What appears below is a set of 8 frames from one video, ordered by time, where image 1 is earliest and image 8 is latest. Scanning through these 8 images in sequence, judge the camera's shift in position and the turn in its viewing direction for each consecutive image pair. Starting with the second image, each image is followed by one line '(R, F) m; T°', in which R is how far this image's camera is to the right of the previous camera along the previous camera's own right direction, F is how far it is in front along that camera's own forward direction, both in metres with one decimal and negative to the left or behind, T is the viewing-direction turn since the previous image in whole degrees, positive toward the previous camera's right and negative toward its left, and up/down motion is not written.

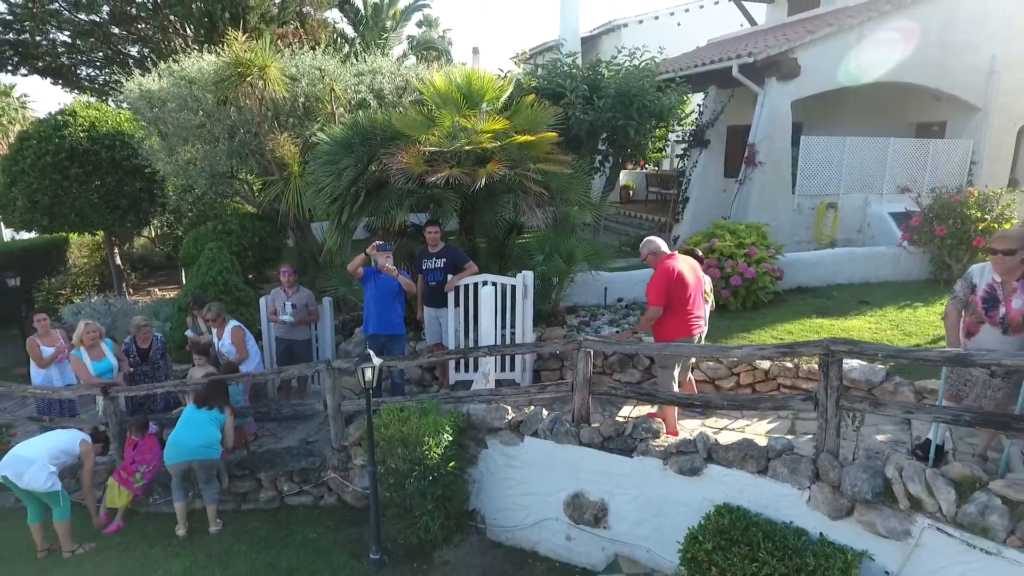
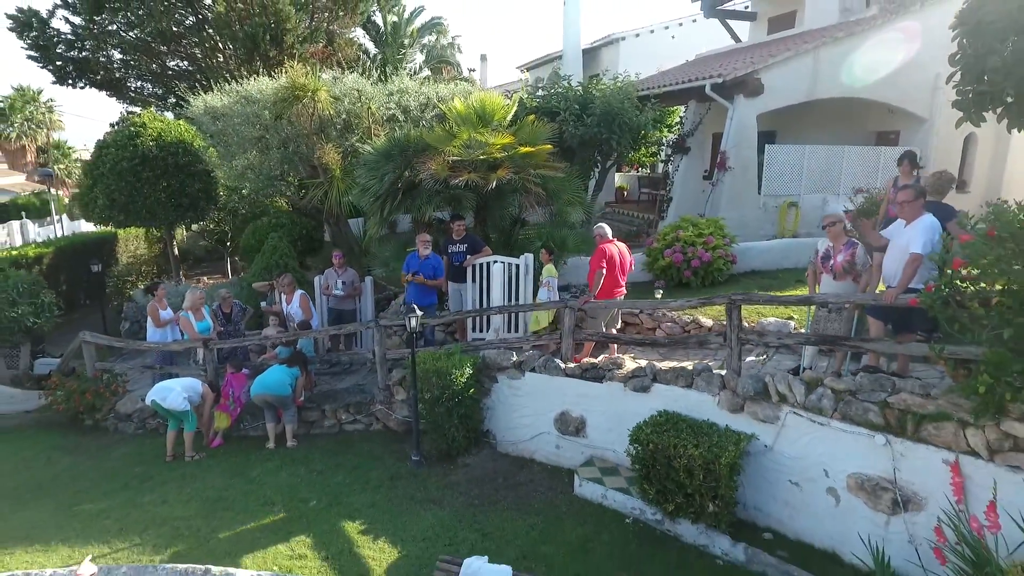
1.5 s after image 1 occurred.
(0.0, -1.7) m; -1°
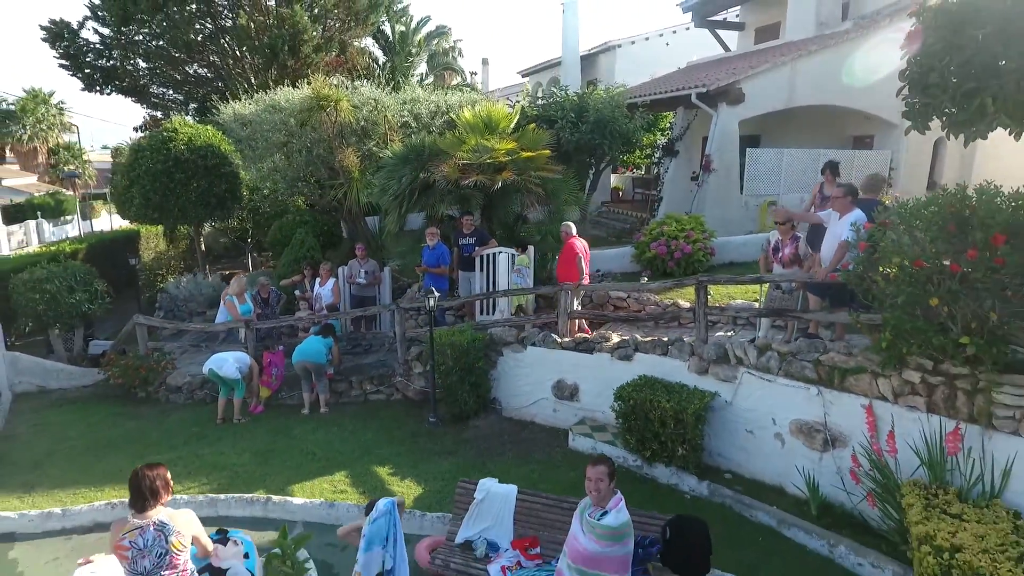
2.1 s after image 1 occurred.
(0.0, -1.0) m; 0°
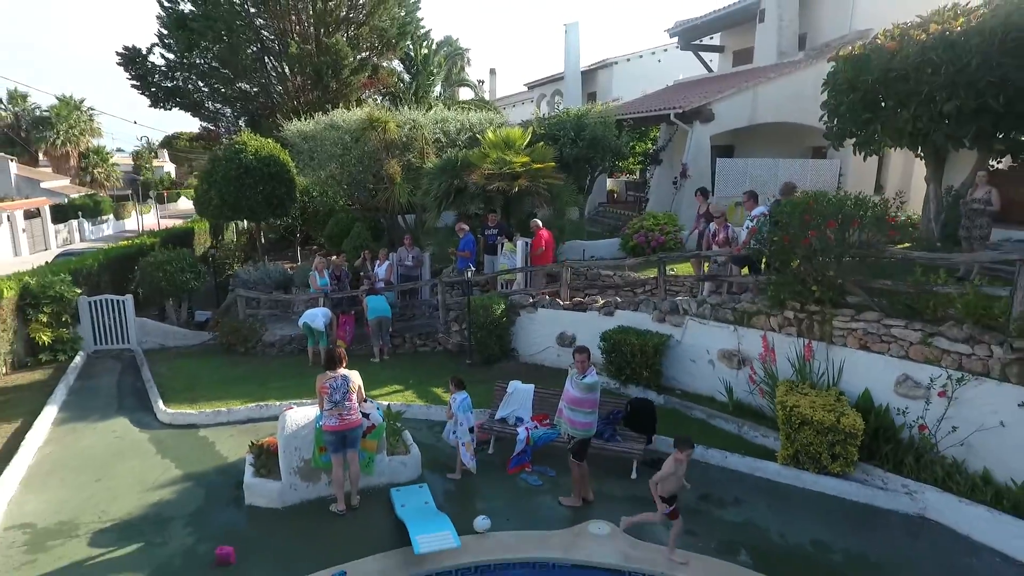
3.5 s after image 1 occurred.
(-0.2, -2.7) m; 0°
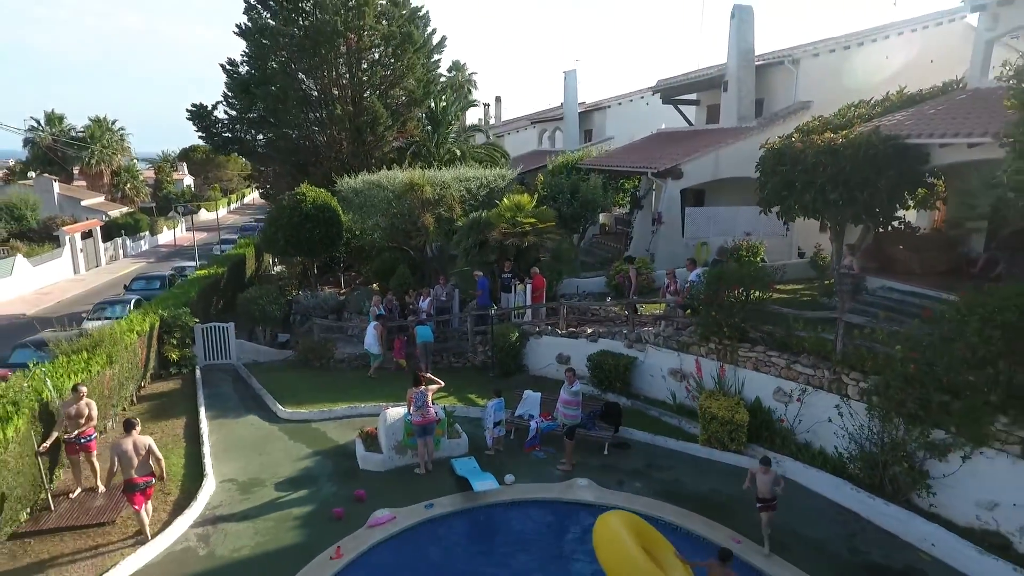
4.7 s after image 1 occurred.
(-0.2, -3.7) m; 0°
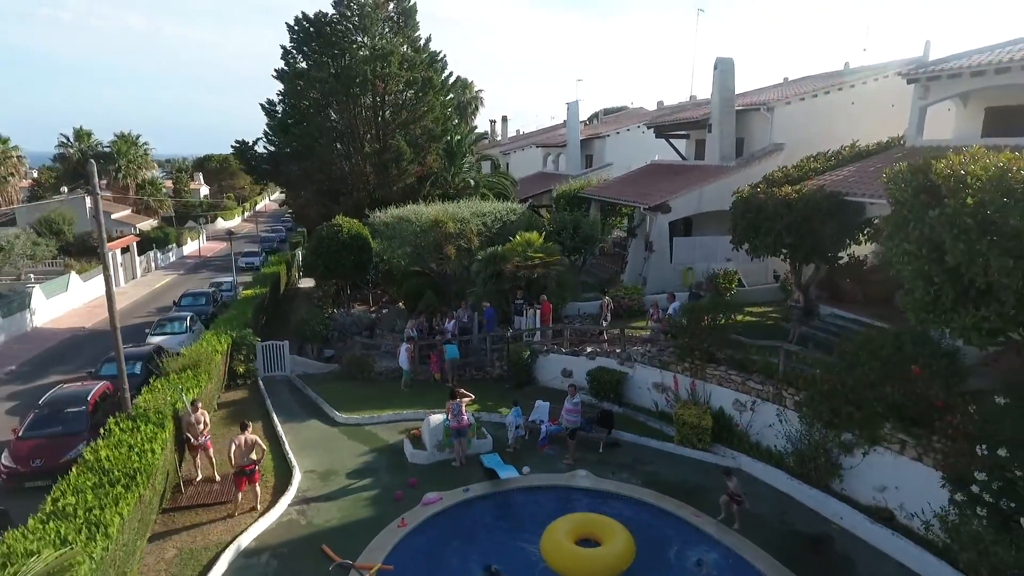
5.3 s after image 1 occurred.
(-0.3, -2.8) m; 0°
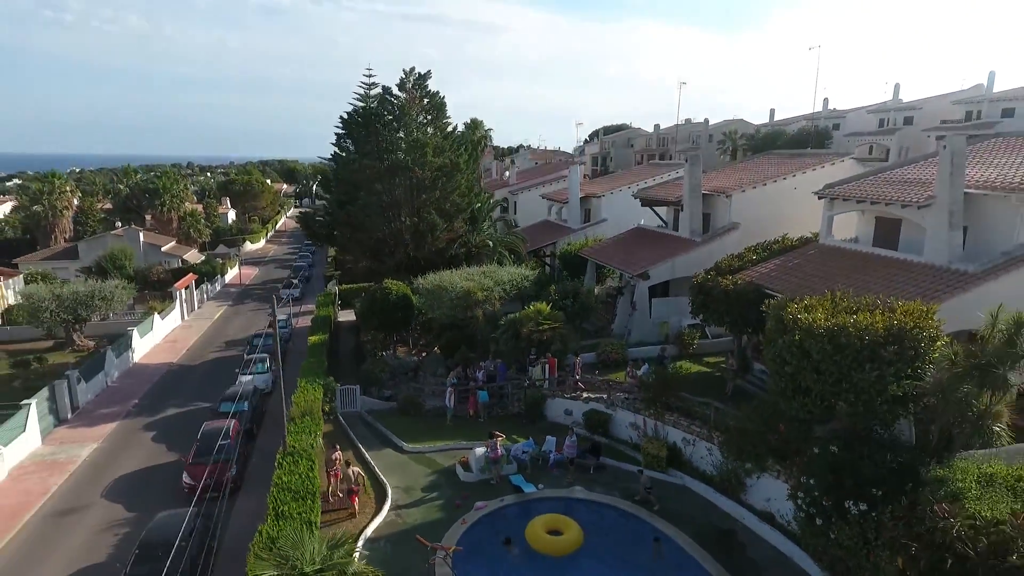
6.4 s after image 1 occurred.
(-0.5, -6.0) m; 0°
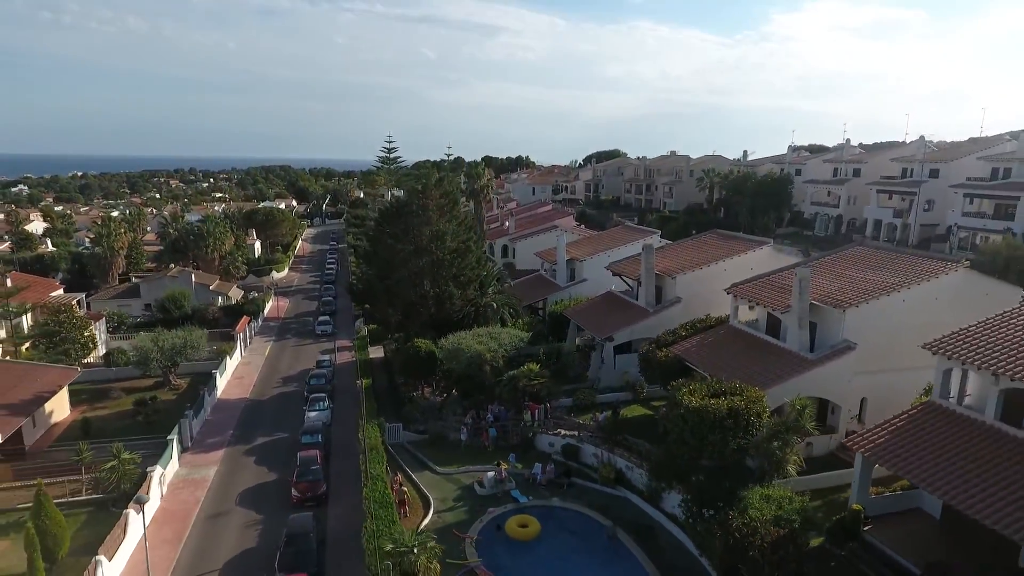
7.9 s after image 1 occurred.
(-0.1, -9.5) m; 0°
